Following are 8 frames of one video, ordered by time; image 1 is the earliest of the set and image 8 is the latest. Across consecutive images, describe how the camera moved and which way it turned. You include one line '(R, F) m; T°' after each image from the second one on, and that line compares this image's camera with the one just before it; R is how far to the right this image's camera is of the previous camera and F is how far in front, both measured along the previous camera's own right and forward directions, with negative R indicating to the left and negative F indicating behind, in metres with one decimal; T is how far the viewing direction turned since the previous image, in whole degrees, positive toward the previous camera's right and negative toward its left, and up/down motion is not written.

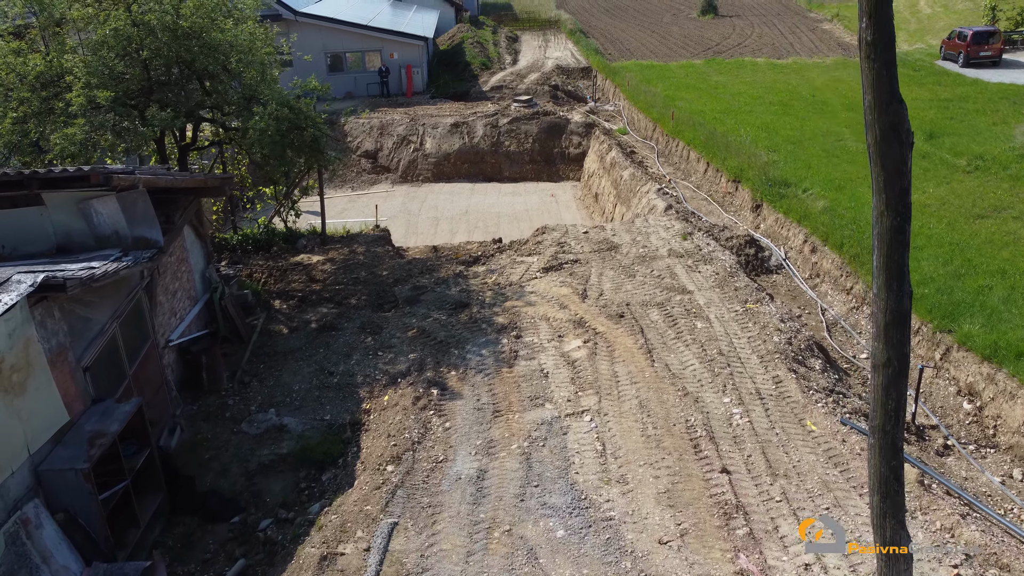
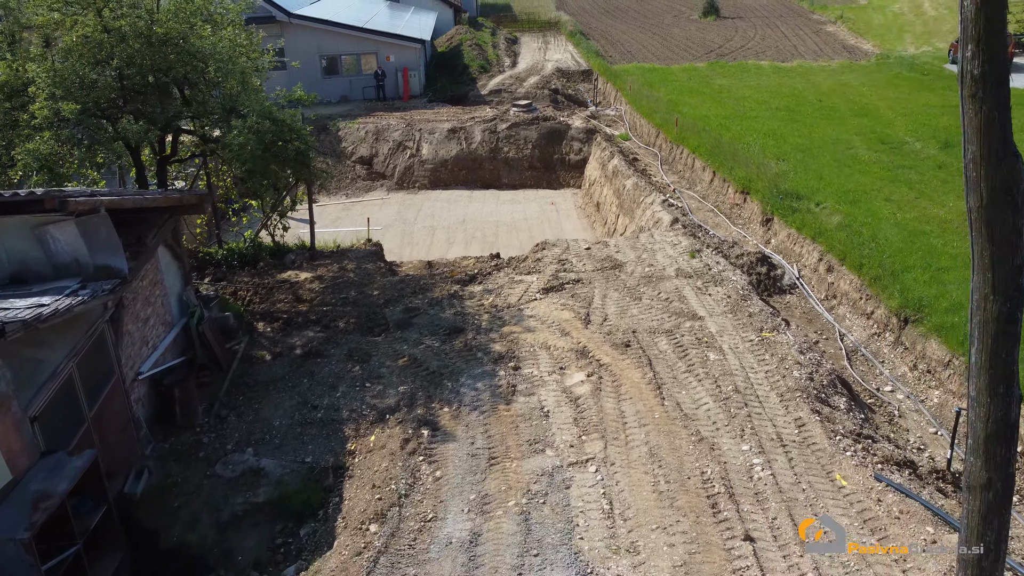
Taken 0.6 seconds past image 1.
(0.0, +0.7) m; 0°
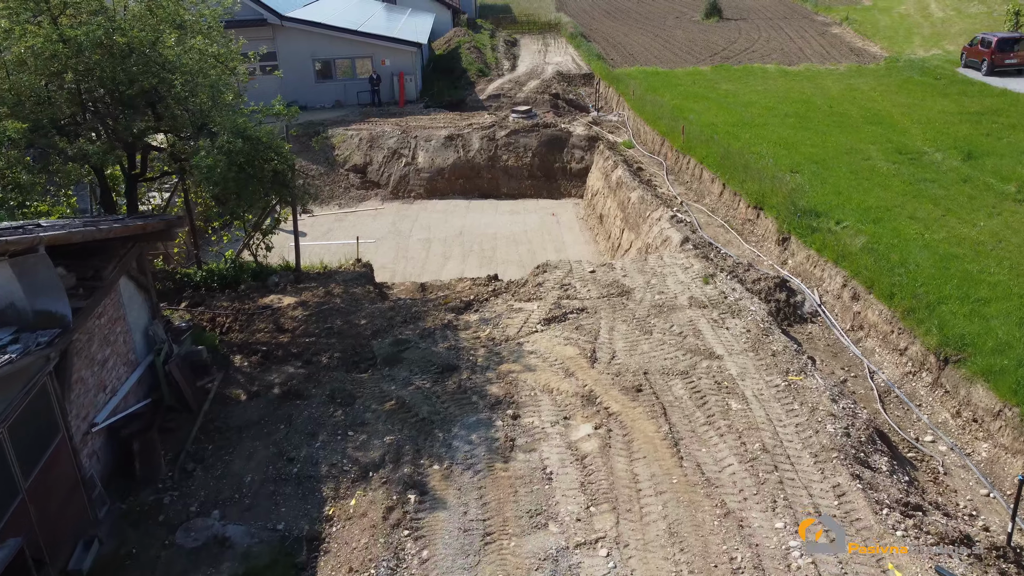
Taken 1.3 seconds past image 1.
(0.0, +0.9) m; 0°
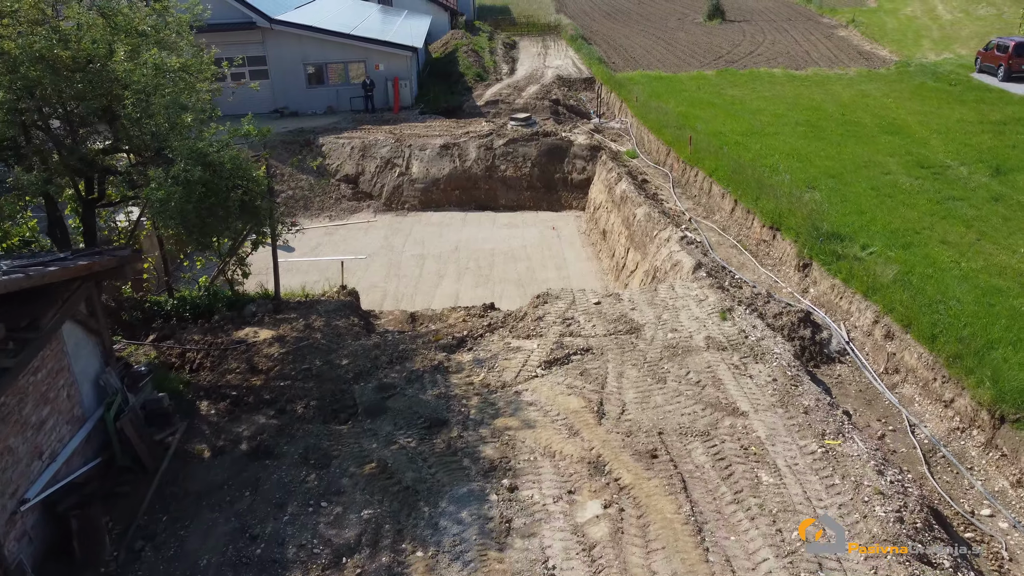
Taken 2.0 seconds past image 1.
(0.0, +1.1) m; 0°
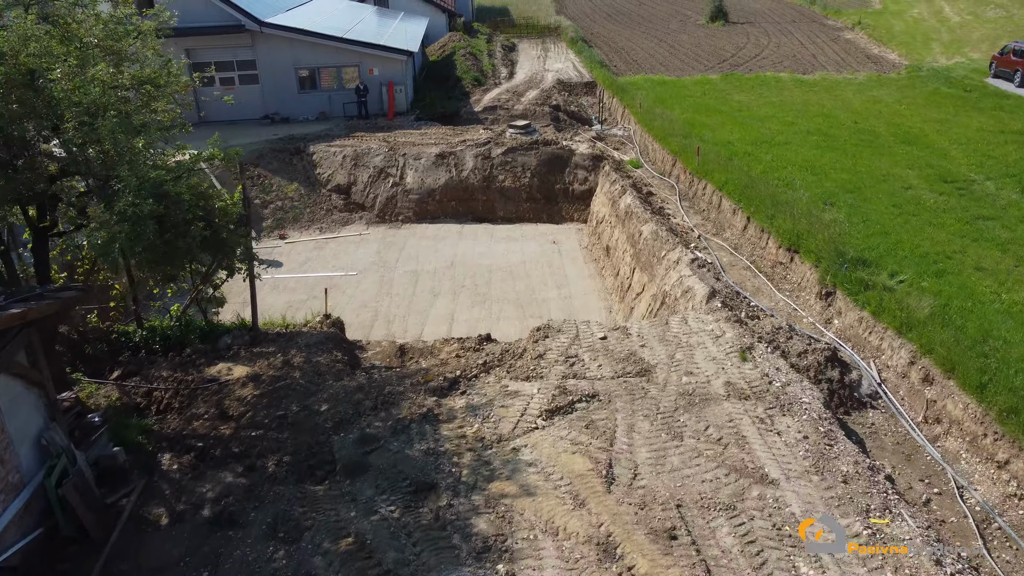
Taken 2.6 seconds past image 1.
(0.0, +1.0) m; 0°
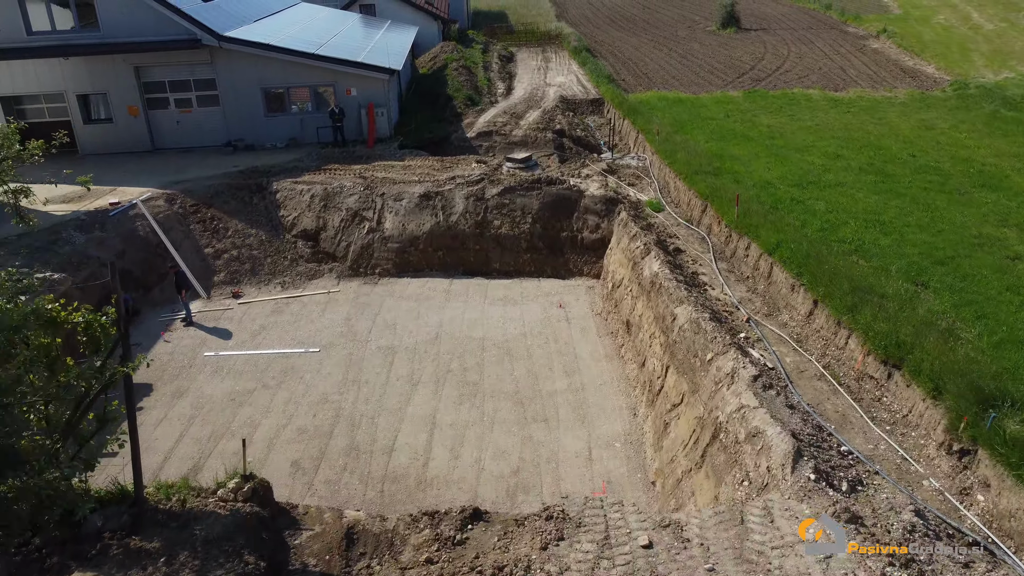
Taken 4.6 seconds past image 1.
(0.0, +3.6) m; 0°
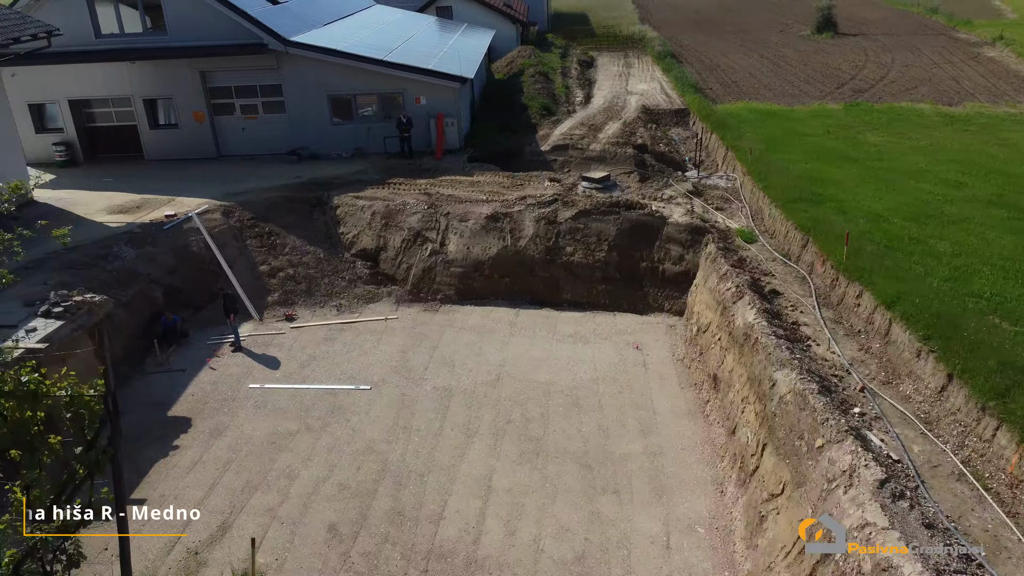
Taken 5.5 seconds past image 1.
(0.0, +1.6) m; -5°
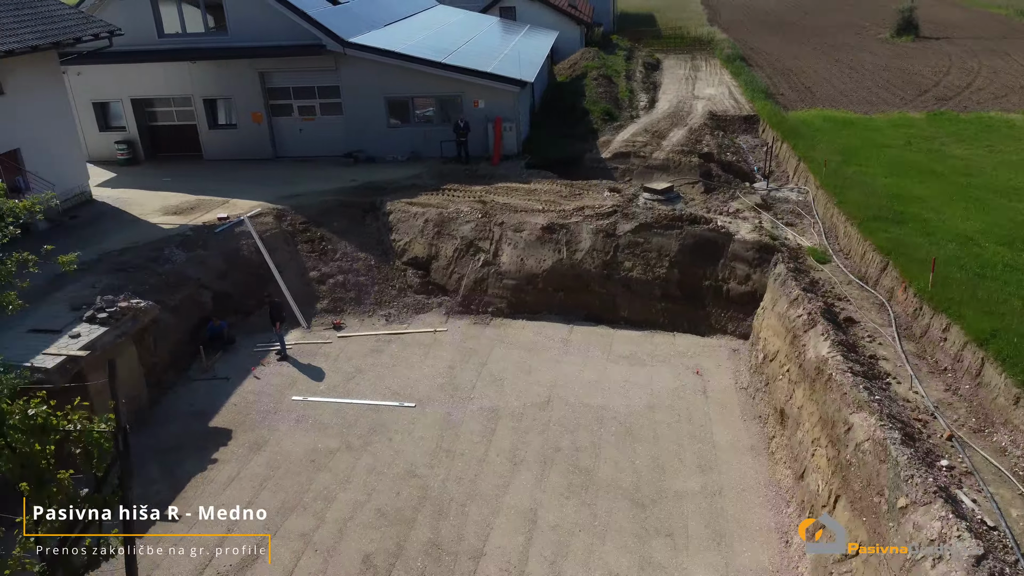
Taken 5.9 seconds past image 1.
(+0.1, +0.7) m; -4°
